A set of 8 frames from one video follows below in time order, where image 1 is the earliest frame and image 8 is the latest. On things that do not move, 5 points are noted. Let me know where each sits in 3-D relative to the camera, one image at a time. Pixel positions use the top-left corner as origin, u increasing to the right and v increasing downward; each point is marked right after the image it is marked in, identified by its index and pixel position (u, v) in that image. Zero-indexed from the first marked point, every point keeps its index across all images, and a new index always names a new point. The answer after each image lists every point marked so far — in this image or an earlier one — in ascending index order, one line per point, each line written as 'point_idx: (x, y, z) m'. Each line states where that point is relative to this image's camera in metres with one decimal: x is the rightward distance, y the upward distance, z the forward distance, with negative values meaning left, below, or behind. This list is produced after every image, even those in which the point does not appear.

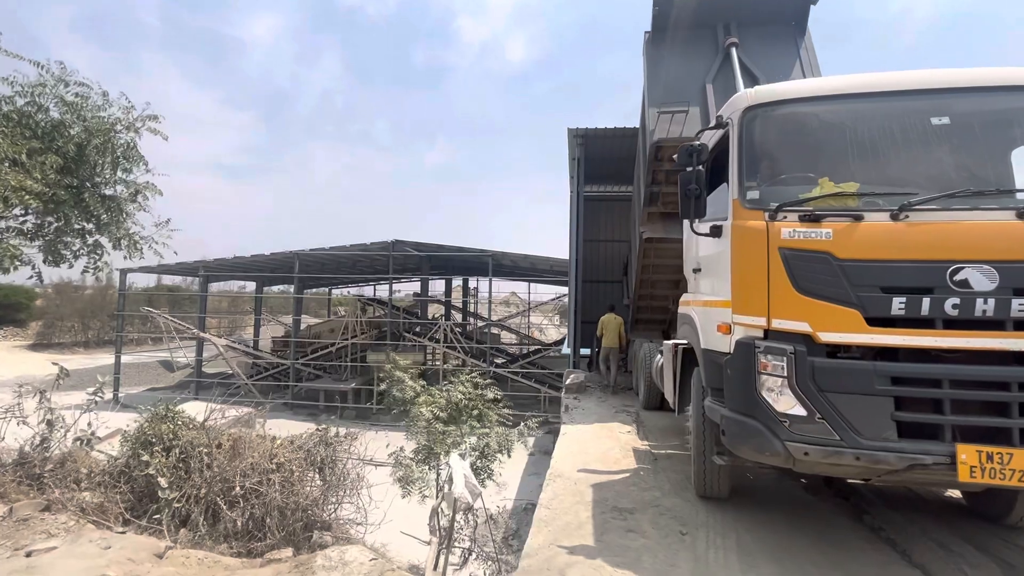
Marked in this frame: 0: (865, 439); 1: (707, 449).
0: (+1.8, -0.8, +2.6) m
1: (+1.4, -1.2, +3.6) m
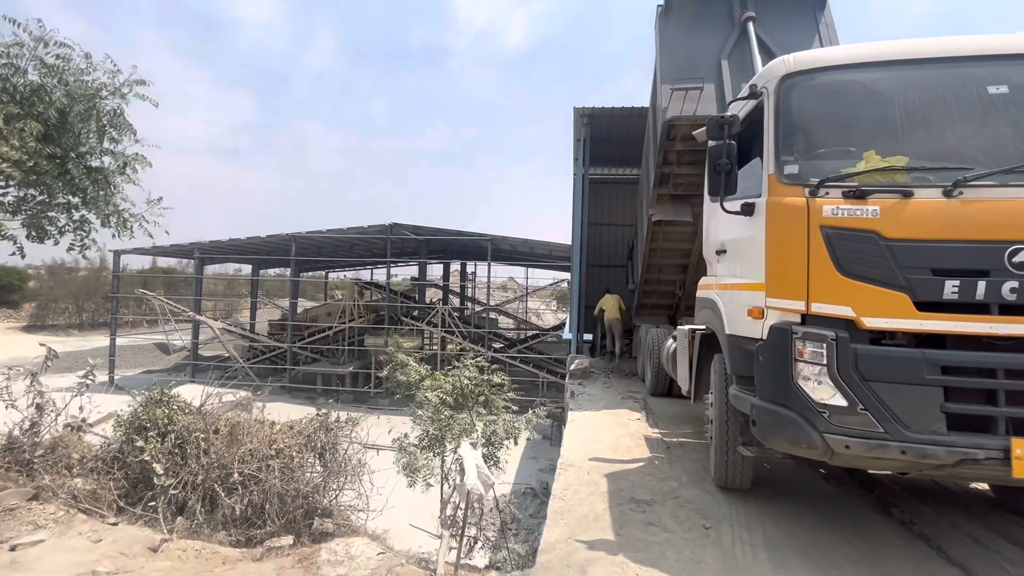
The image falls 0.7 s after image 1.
0: (+1.9, -0.7, +2.4) m
1: (+1.5, -1.1, +3.4) m
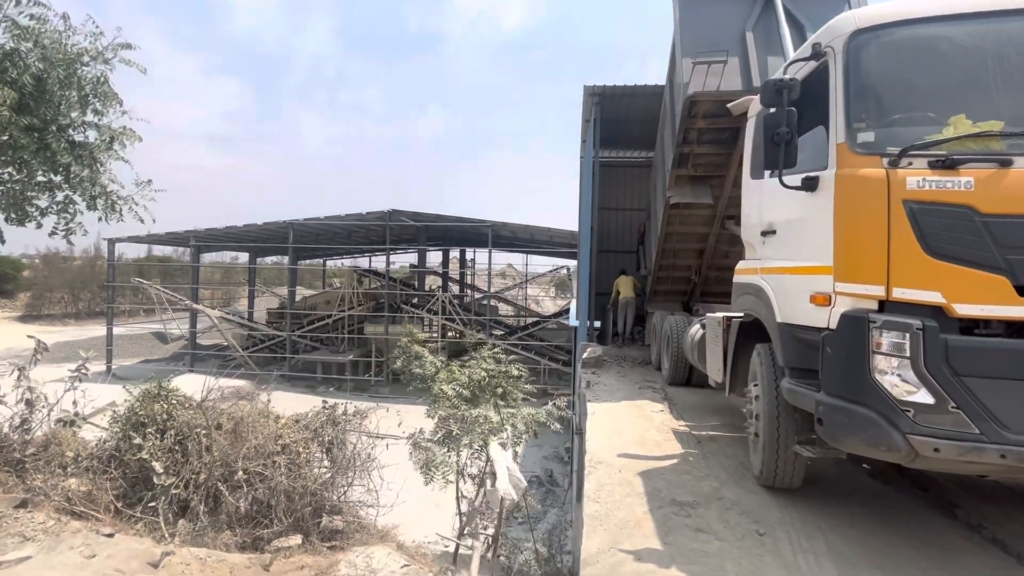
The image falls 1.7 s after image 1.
0: (+2.1, -0.6, +2.1) m
1: (+1.7, -1.0, +3.1) m
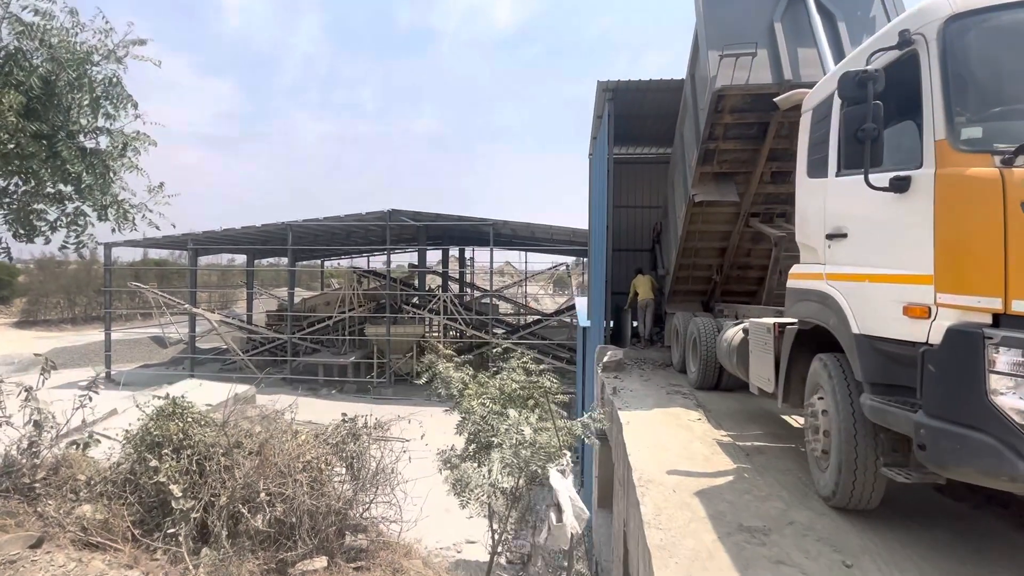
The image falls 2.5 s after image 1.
0: (+2.5, -0.7, +1.9) m
1: (+2.0, -1.0, +2.9) m
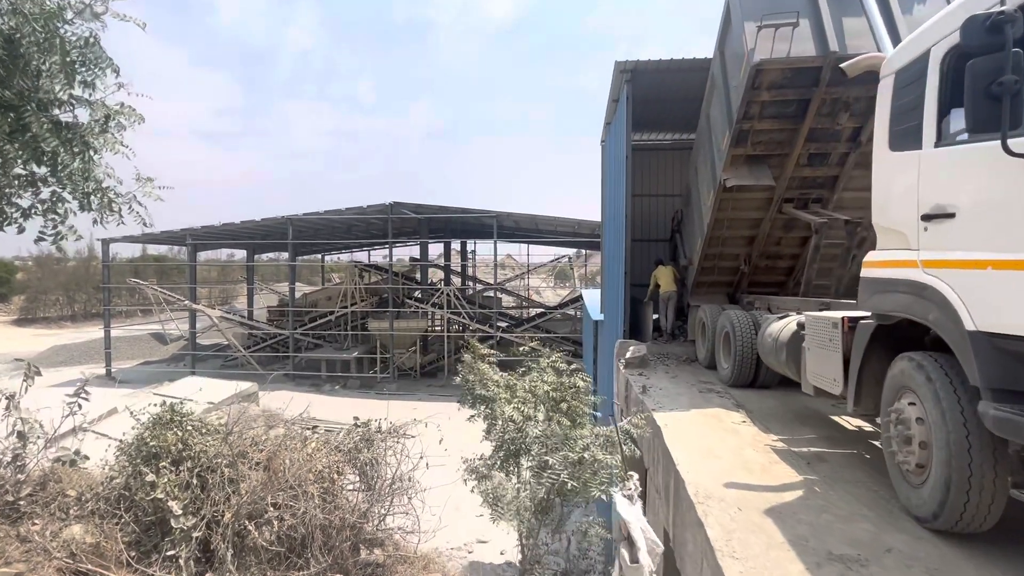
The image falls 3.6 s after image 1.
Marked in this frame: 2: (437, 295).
0: (+2.8, -0.6, +1.5) m
1: (+2.3, -0.9, +2.5) m
2: (-3.0, -0.3, +19.8) m
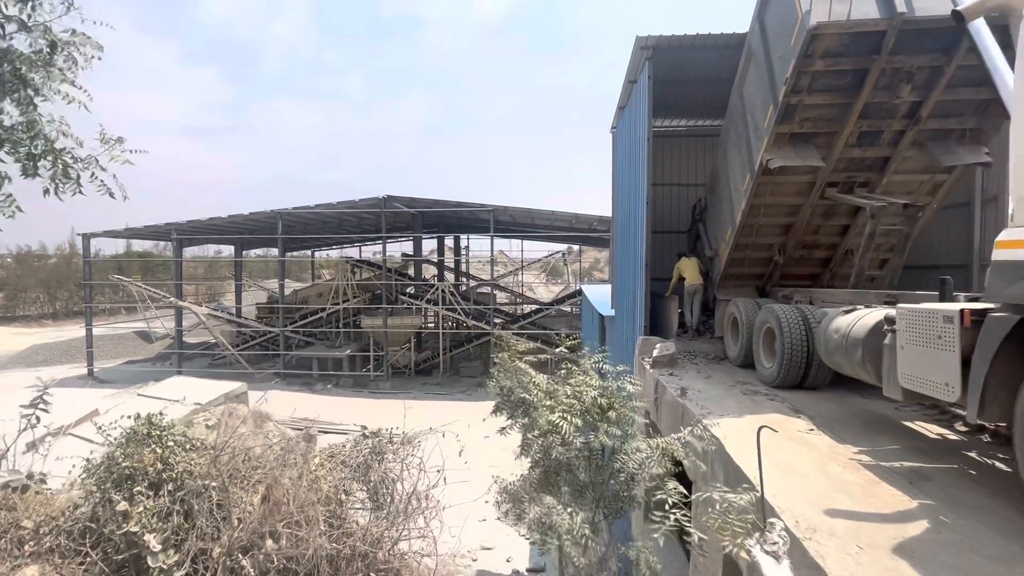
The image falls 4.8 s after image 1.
0: (+3.1, -0.6, +0.9) m
1: (+2.7, -0.9, +1.9) m
2: (-3.0, -0.1, +19.1) m
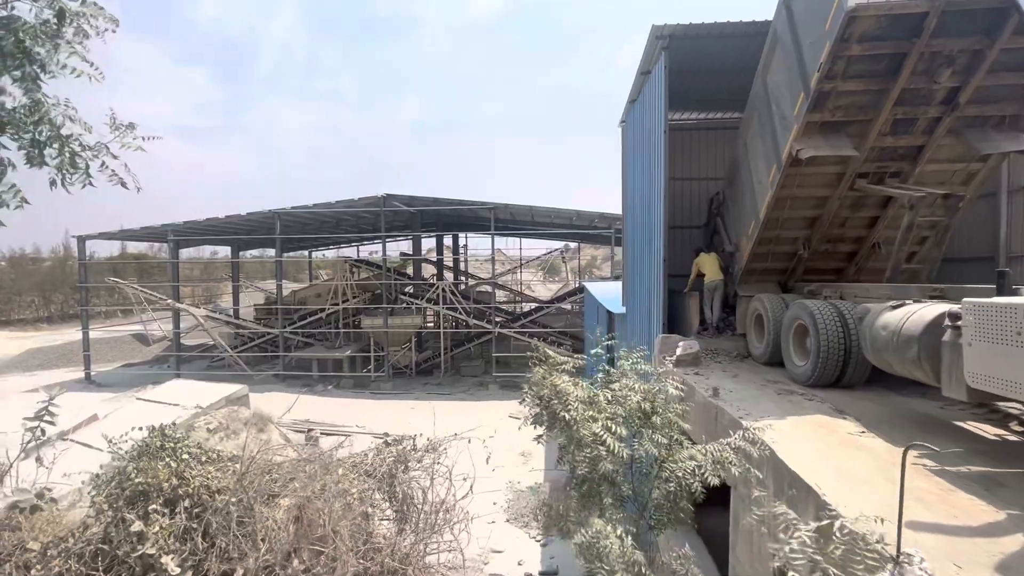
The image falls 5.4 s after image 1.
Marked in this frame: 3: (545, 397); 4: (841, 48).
0: (+3.4, -0.5, +0.7) m
1: (+3.0, -0.8, +1.7) m
2: (-2.8, -0.1, +18.8) m
3: (+0.1, -0.8, +3.8) m
4: (+3.4, +2.5, +5.1) m
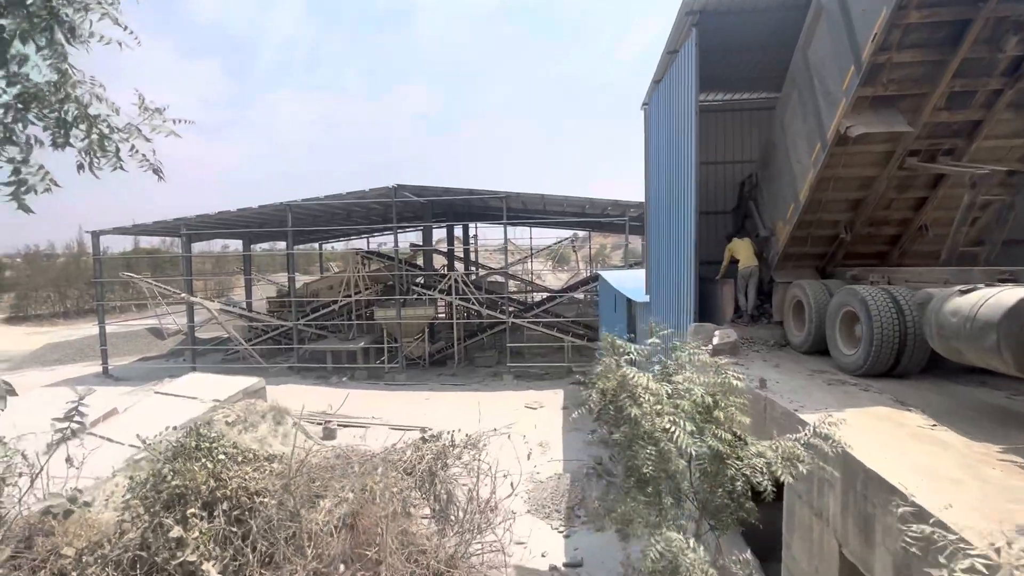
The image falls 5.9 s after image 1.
0: (+3.7, -0.4, +0.4) m
1: (+3.3, -0.8, +1.4) m
2: (-2.2, +0.3, +18.7) m
3: (+0.5, -0.7, +3.6) m
4: (+3.8, +2.6, +4.7) m
